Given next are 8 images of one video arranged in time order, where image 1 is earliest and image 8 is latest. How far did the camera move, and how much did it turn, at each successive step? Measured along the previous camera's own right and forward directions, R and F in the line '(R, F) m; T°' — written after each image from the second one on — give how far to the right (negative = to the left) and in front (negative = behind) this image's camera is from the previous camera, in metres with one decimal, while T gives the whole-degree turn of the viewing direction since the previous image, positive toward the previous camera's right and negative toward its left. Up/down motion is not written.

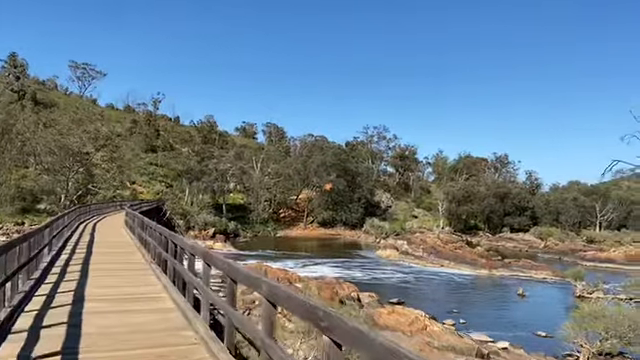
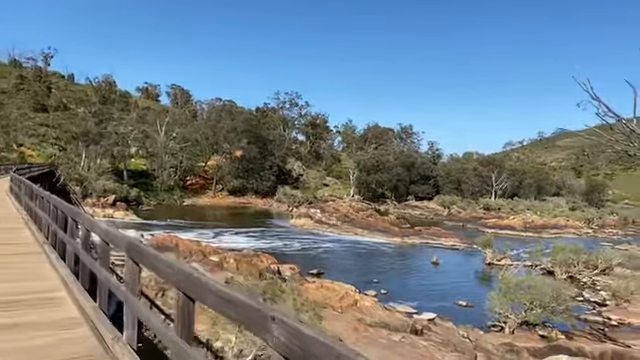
(-0.4, +1.4) m; +10°
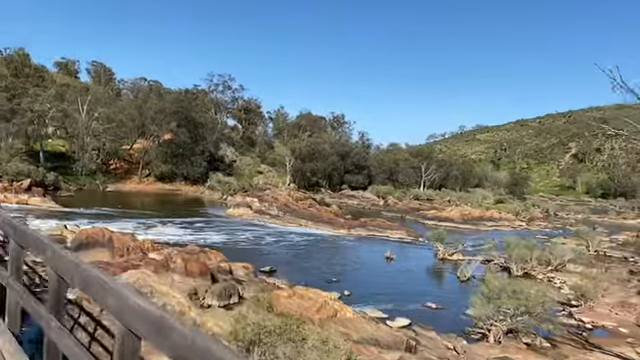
(-1.1, +2.1) m; +8°
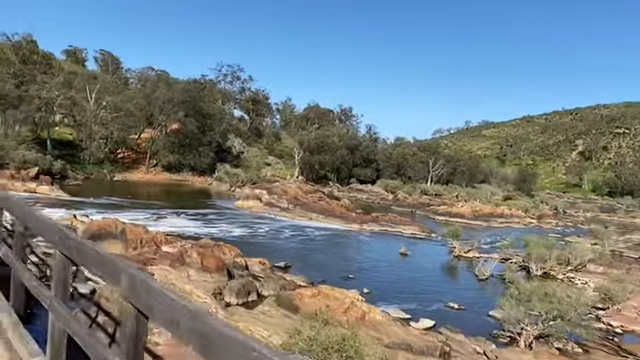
(-0.5, +0.6) m; 0°
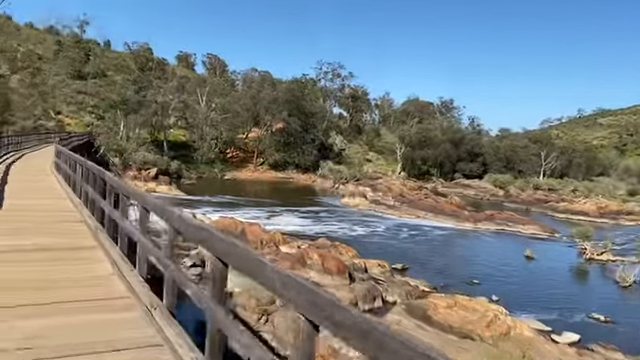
(-0.7, +0.6) m; -10°
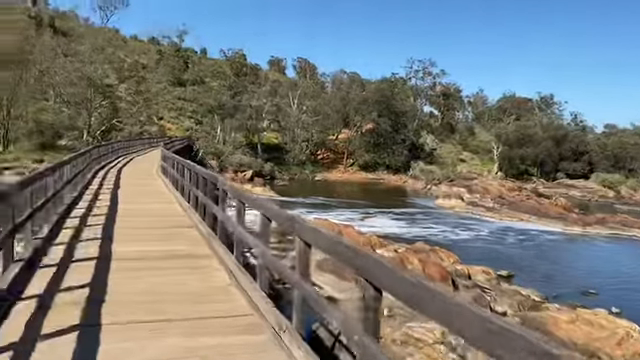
(-0.3, +0.4) m; -9°
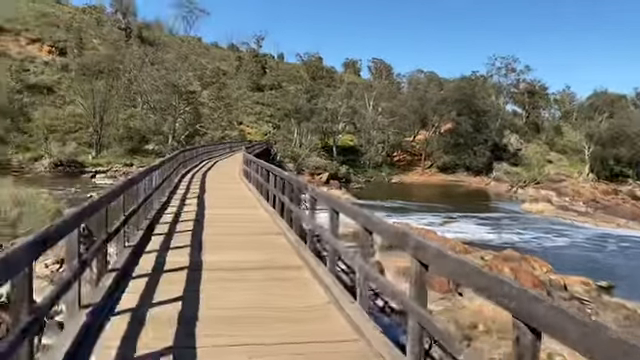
(-0.2, +0.3) m; -8°
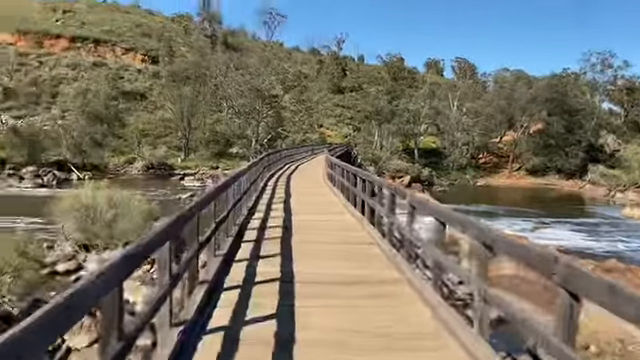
(-0.2, +0.4) m; -8°
